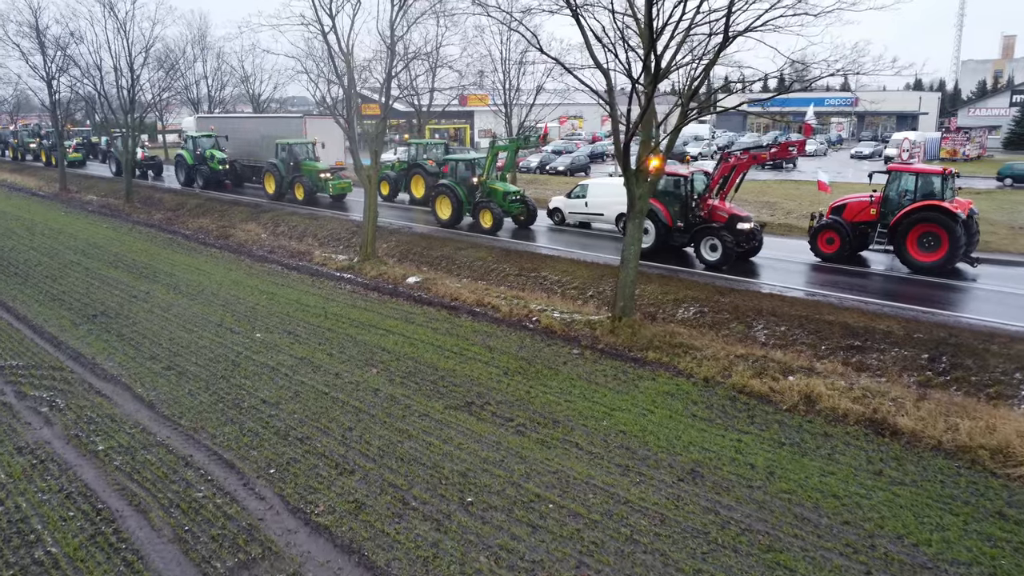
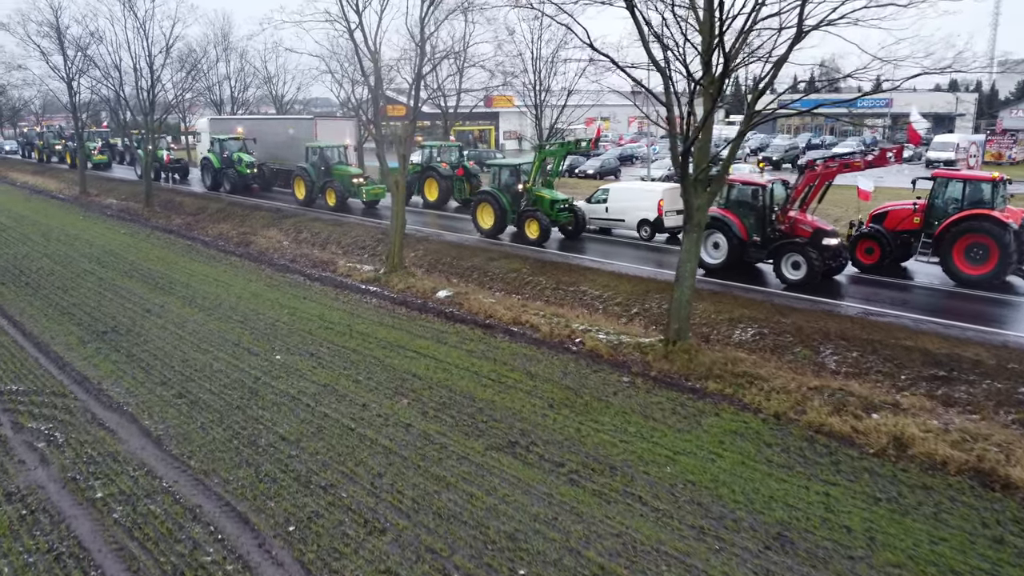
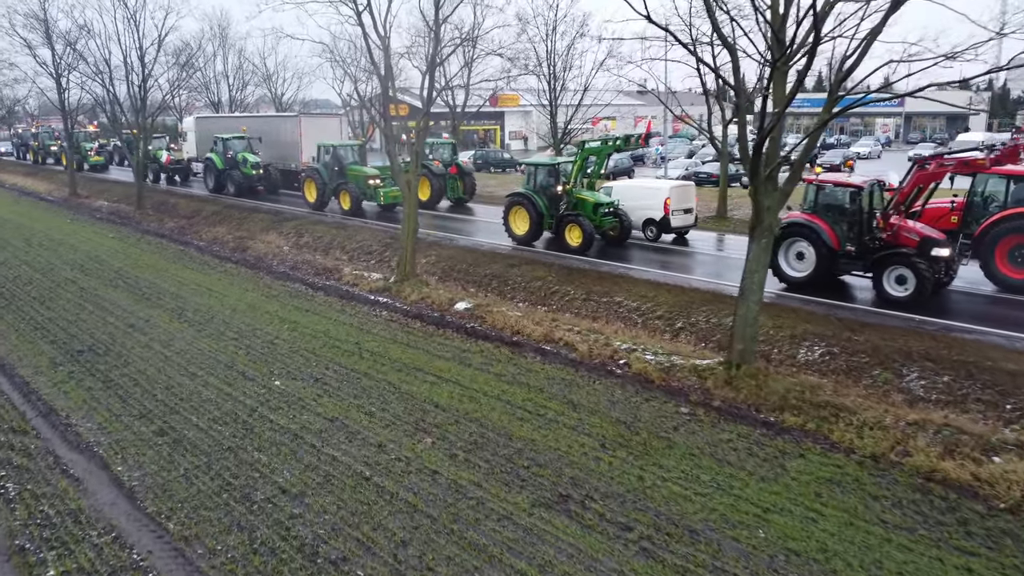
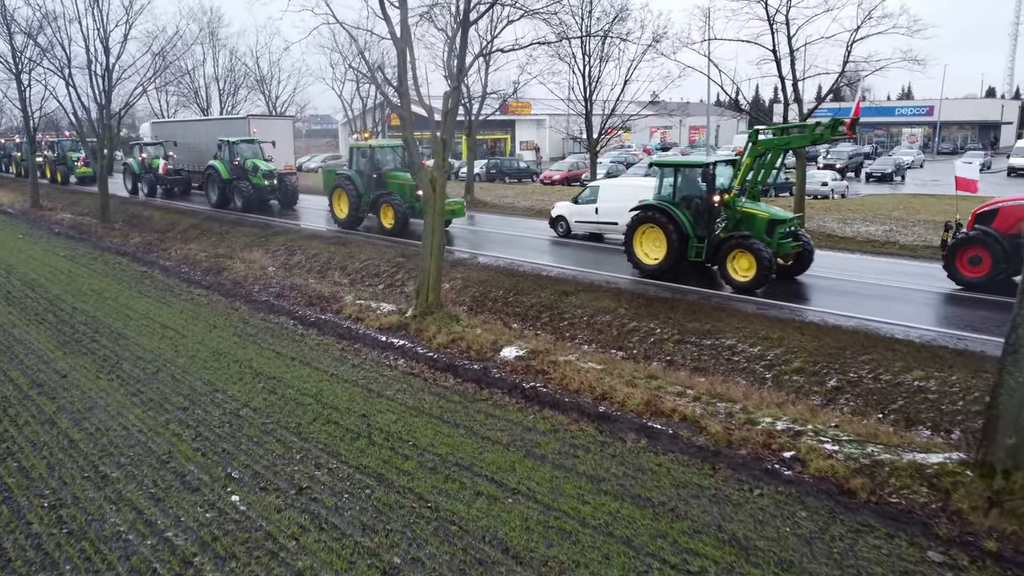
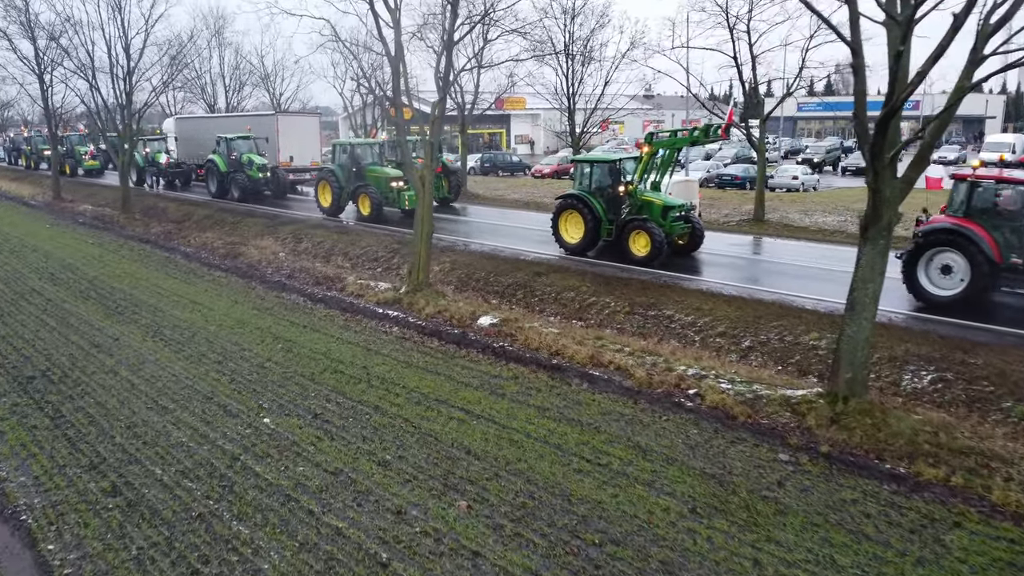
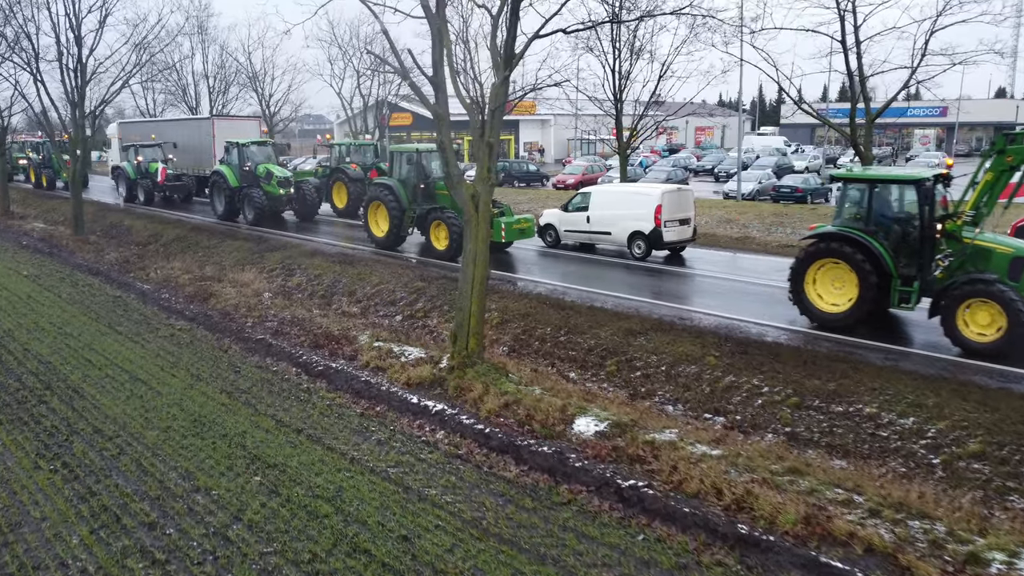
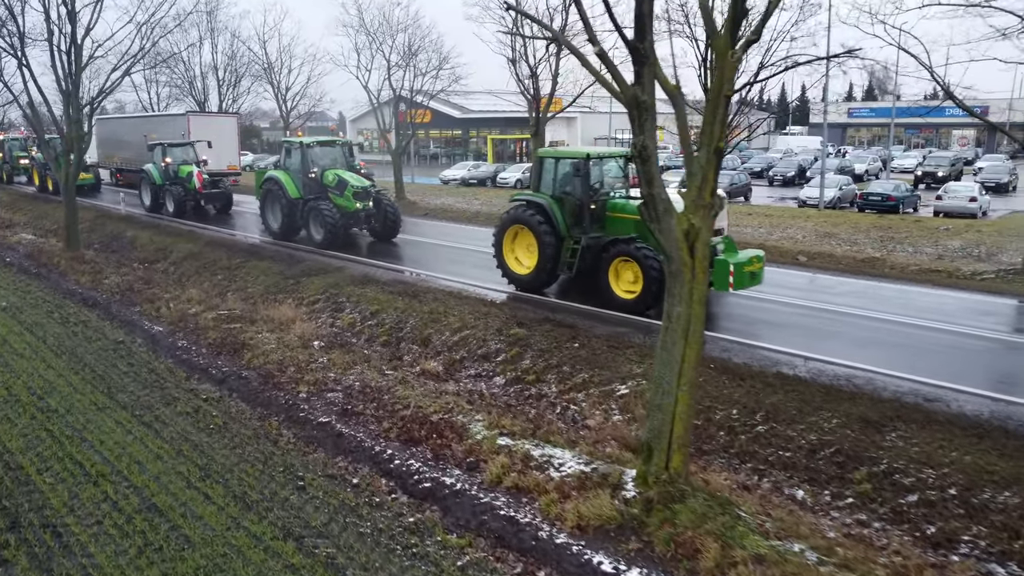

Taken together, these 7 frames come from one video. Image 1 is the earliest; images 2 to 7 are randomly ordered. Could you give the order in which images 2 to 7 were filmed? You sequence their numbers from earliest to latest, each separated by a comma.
2, 3, 5, 4, 6, 7
